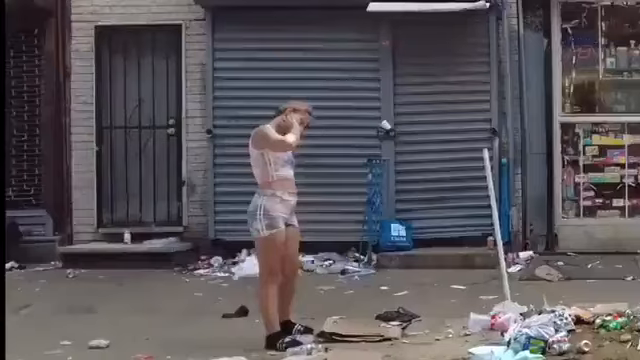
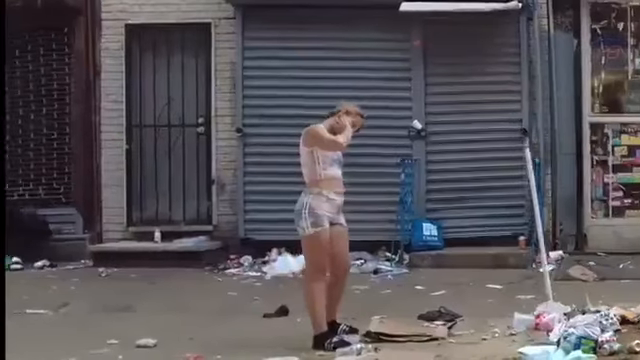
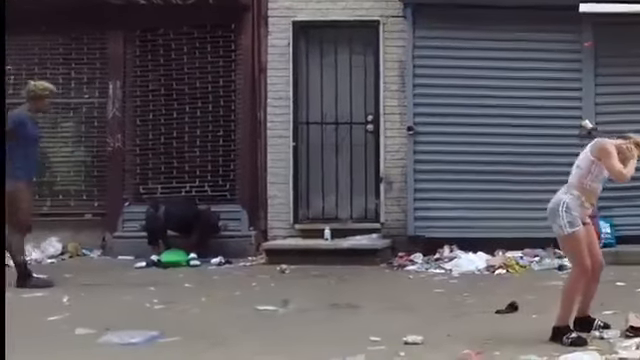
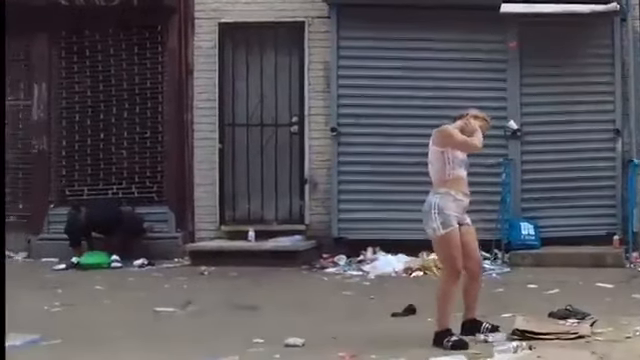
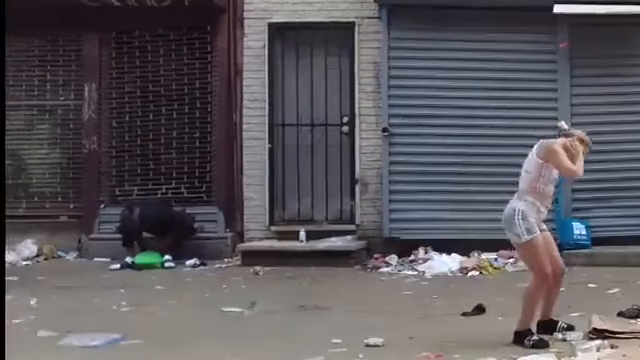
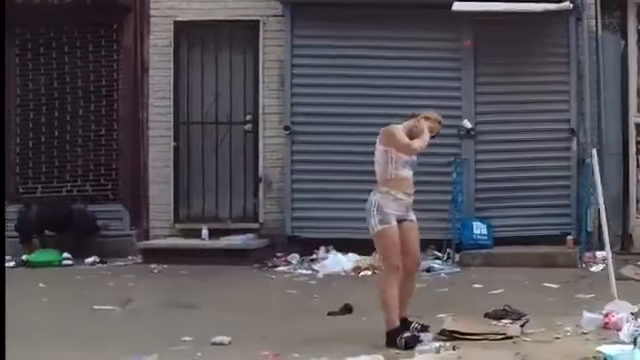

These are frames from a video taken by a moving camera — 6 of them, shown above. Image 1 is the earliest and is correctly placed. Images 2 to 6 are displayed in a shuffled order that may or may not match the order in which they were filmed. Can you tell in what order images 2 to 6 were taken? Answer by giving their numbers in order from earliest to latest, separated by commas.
2, 6, 4, 5, 3
